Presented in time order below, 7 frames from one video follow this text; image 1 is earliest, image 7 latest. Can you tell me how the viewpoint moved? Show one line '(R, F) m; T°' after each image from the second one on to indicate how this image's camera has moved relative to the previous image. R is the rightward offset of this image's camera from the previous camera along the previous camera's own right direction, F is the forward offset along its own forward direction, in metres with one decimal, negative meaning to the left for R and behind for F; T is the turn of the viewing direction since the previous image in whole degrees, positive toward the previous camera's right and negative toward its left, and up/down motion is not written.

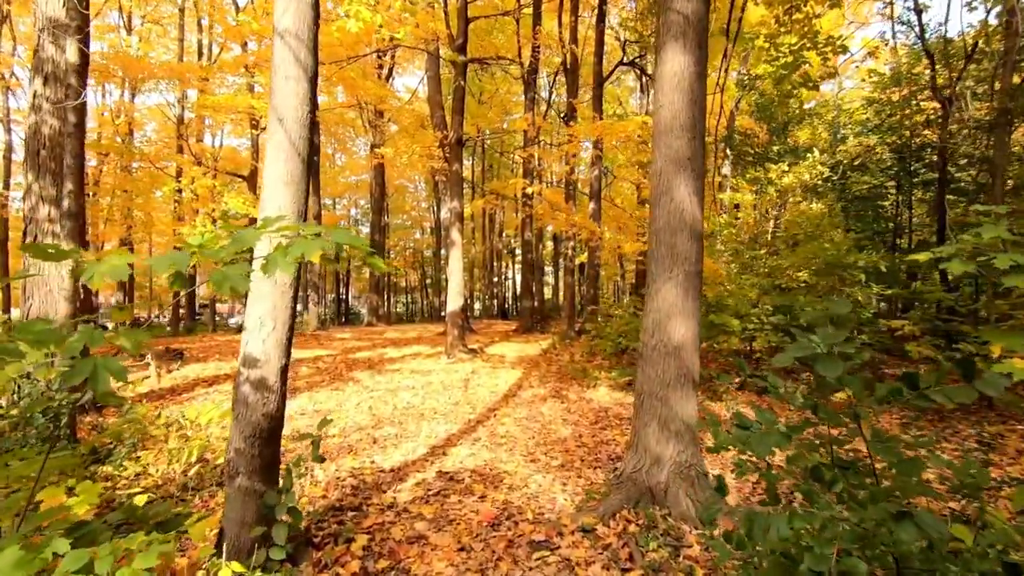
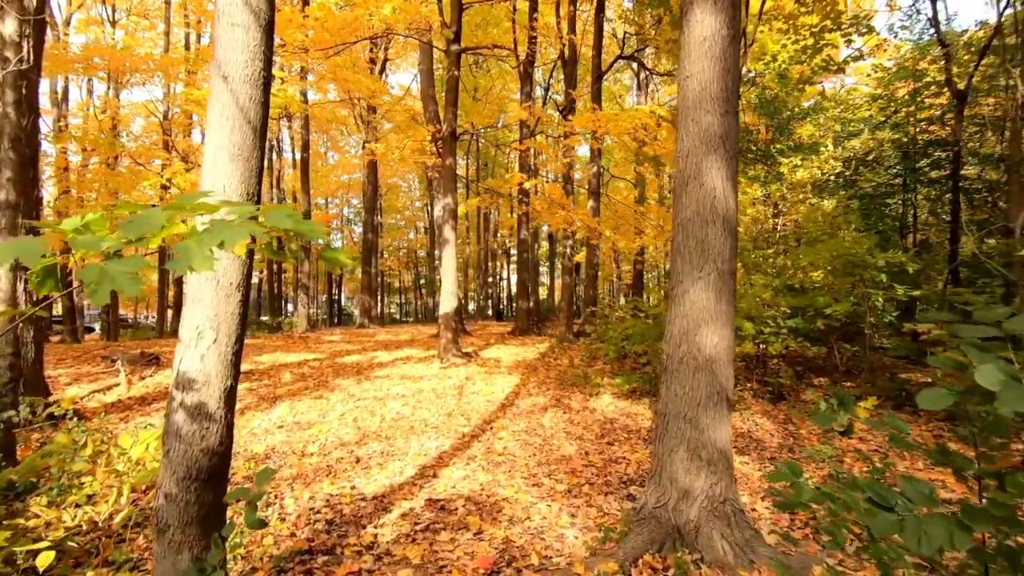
(0.0, +0.5) m; +1°
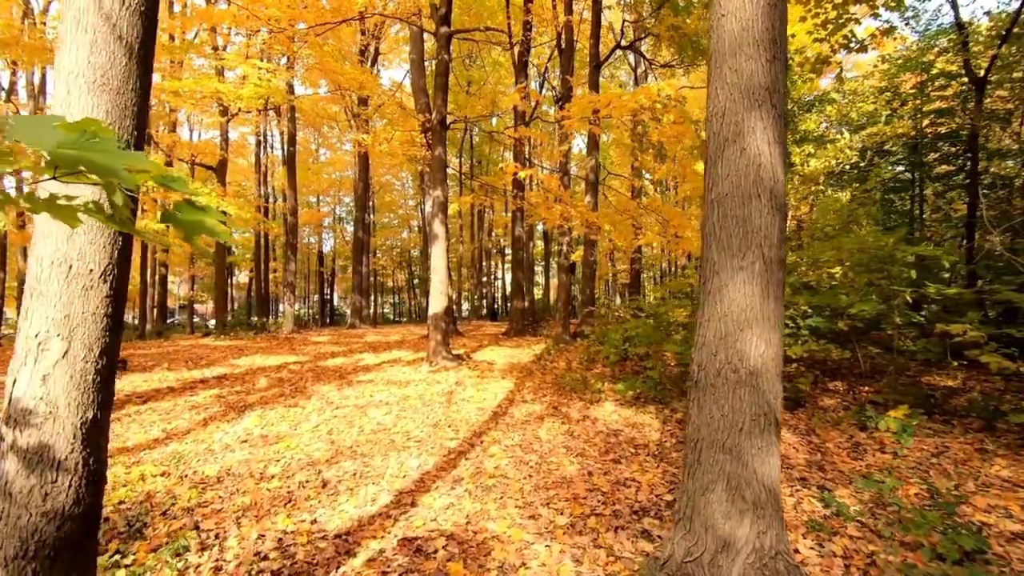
(0.0, +0.6) m; +1°
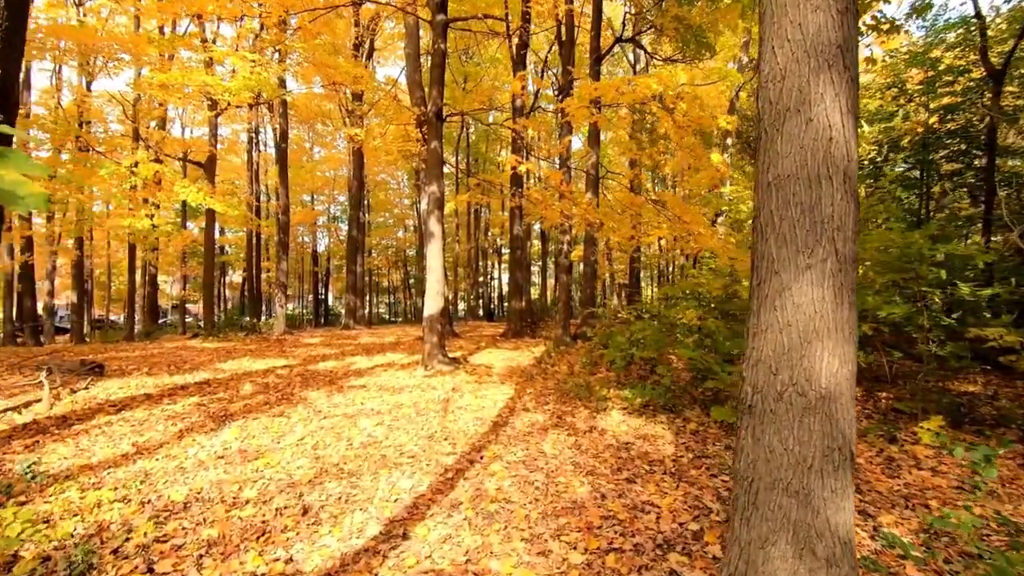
(-0.1, +0.4) m; 0°
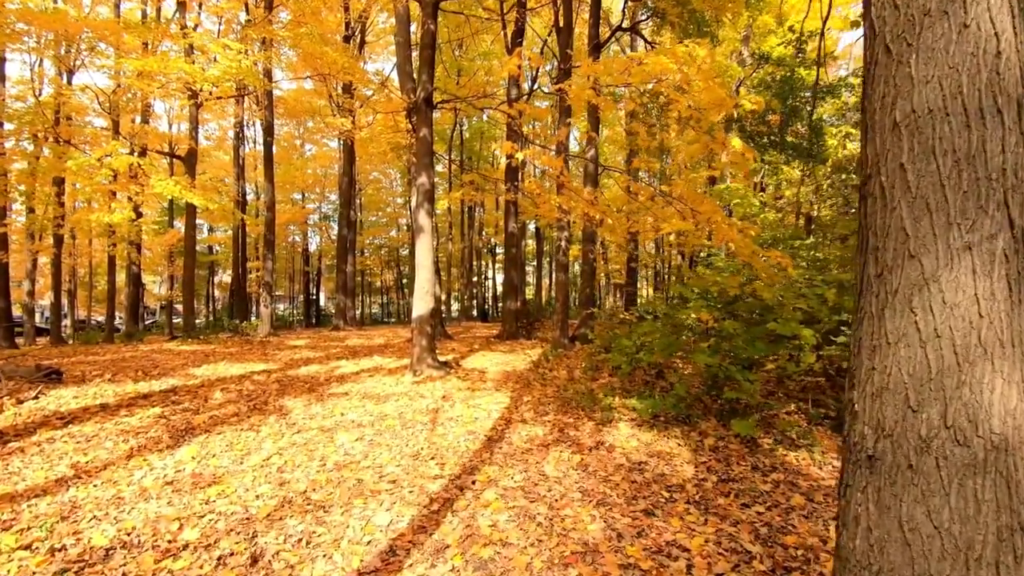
(0.0, +0.7) m; +1°
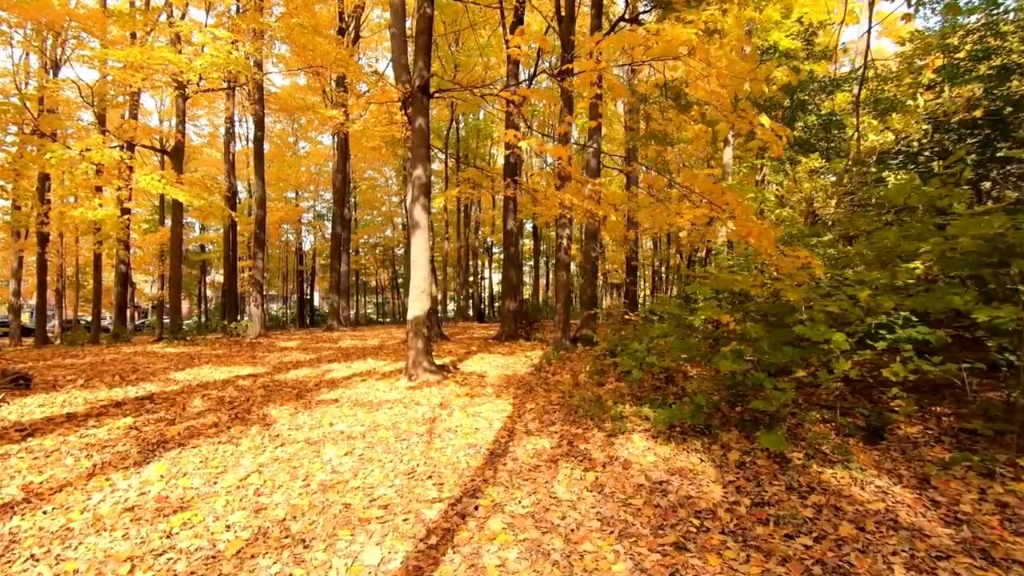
(-0.1, +0.5) m; +1°
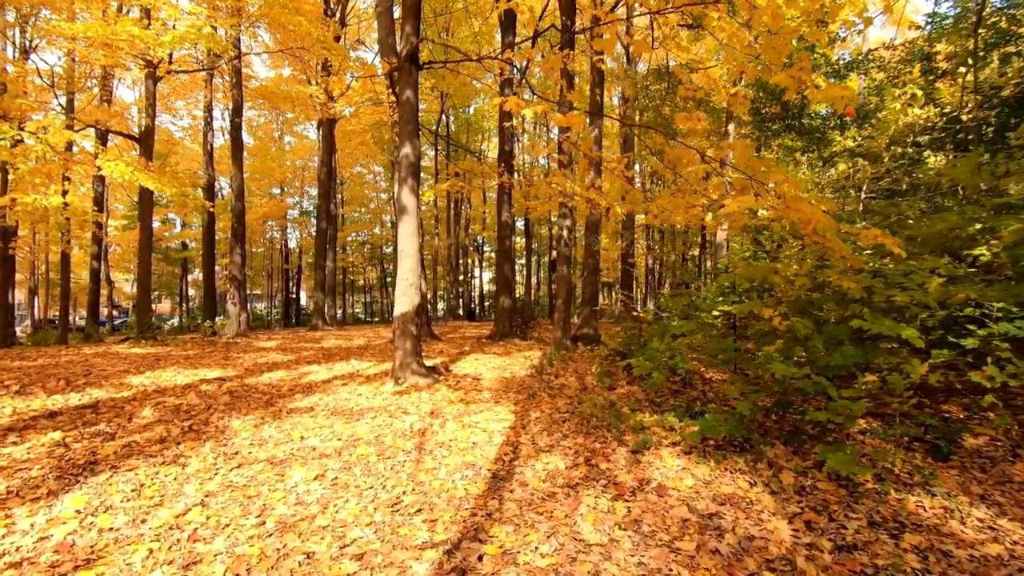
(-0.1, +0.9) m; +1°
